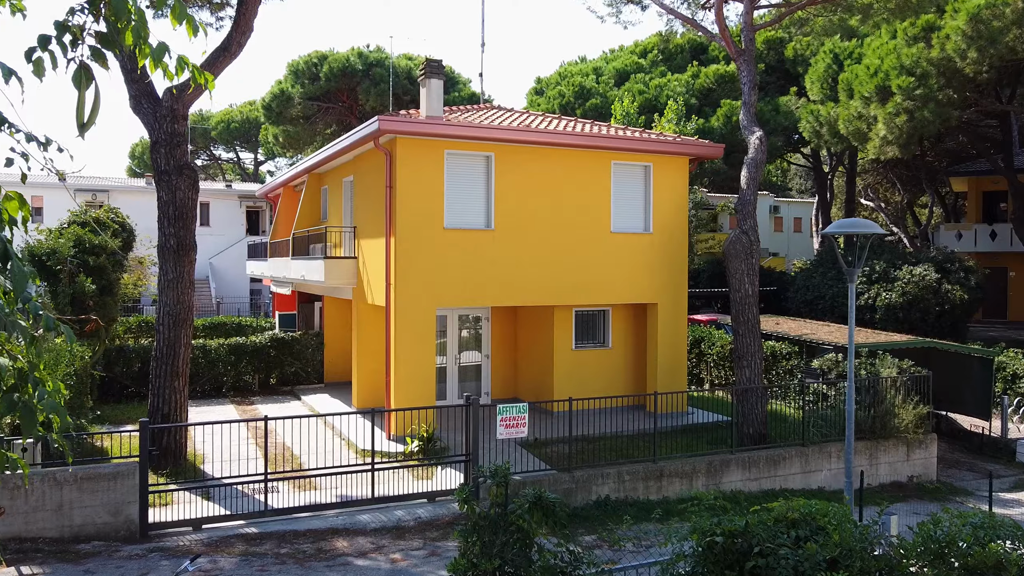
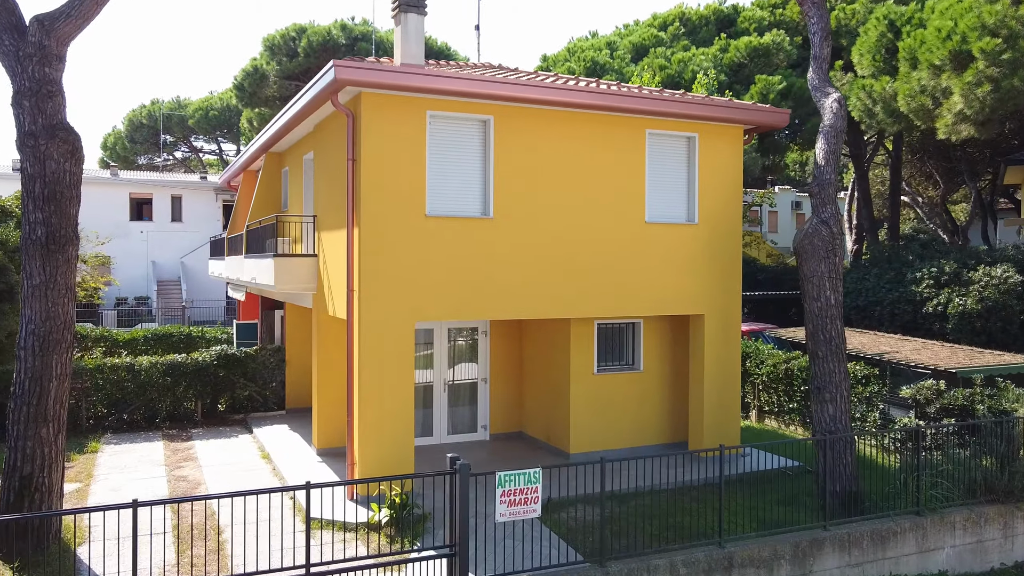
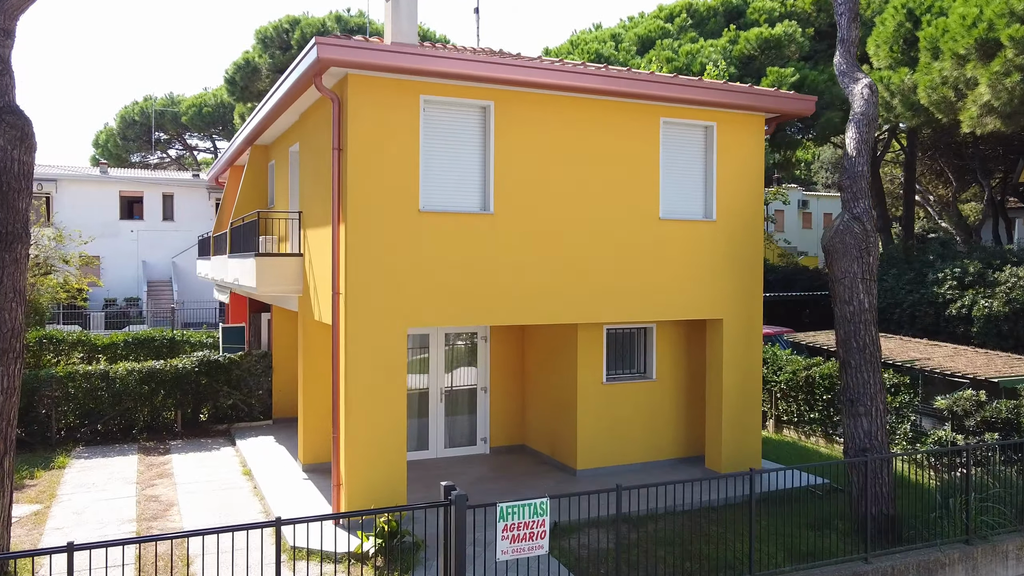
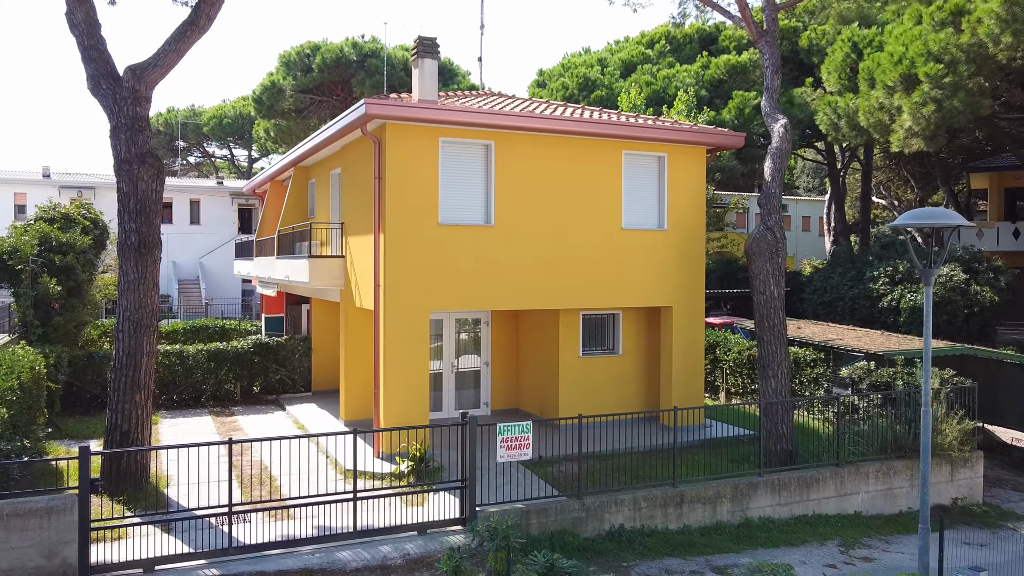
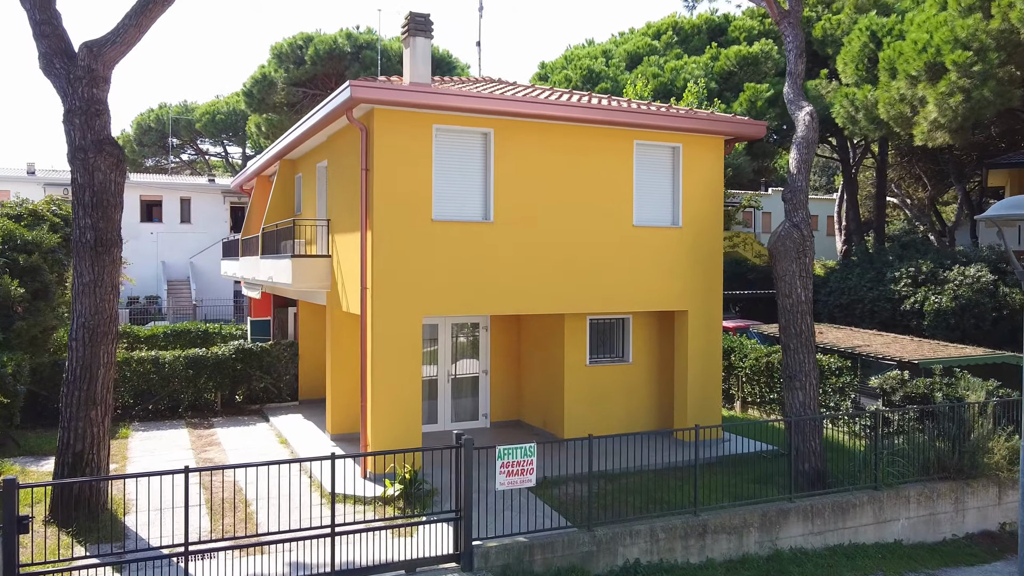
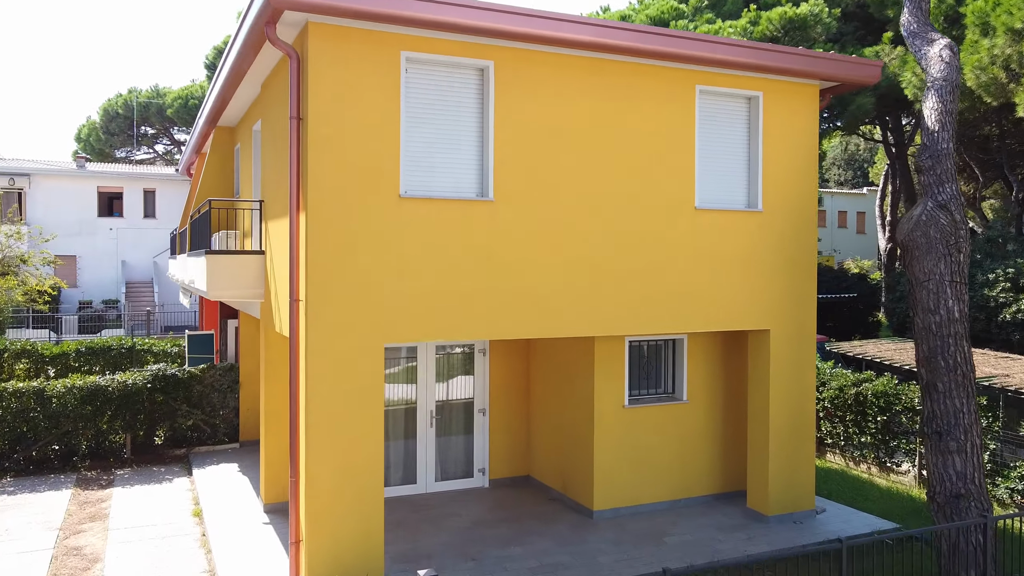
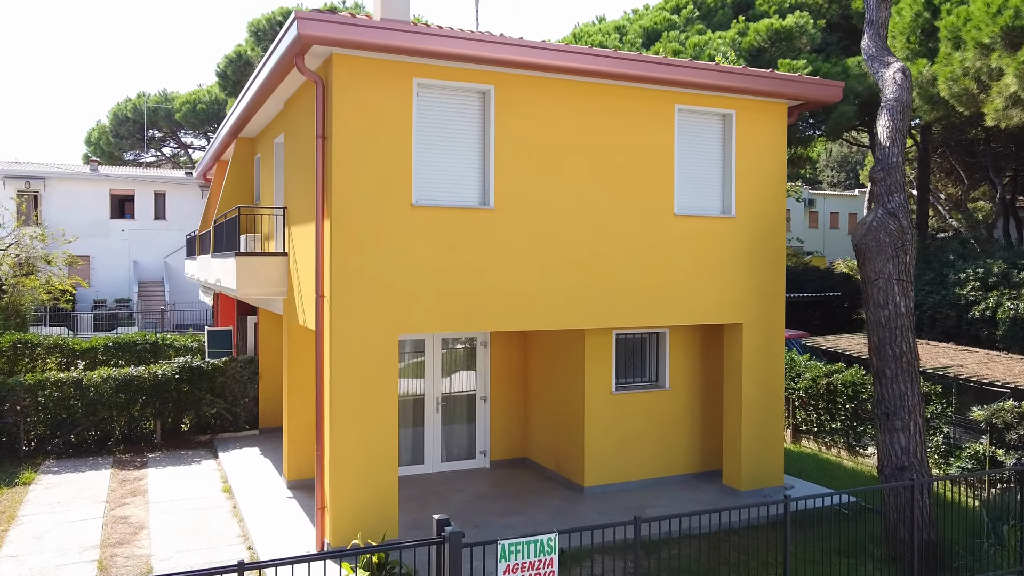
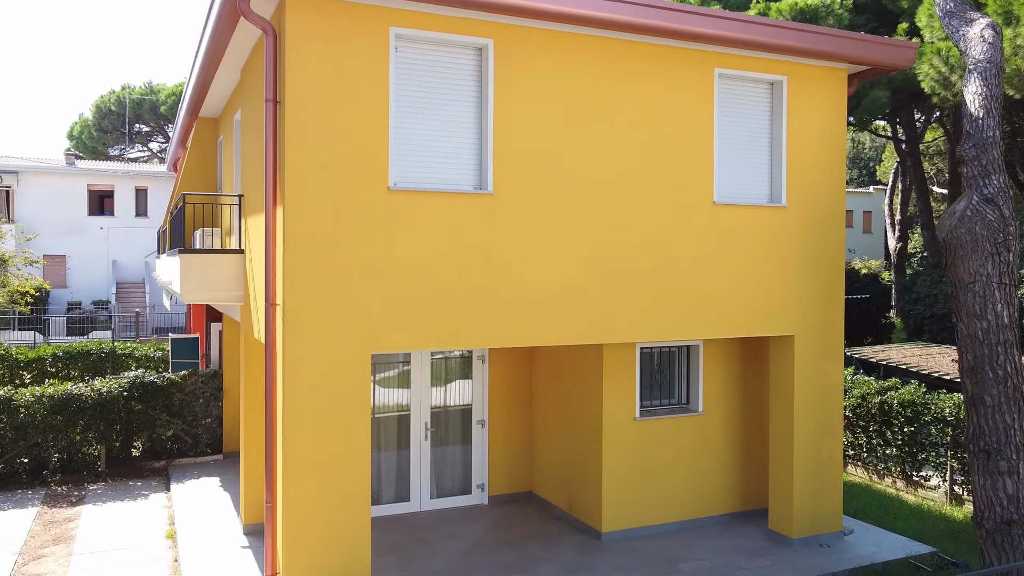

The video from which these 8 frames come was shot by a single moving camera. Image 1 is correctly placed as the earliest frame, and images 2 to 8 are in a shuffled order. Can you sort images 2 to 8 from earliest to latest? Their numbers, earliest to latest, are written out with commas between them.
4, 5, 2, 3, 7, 6, 8
